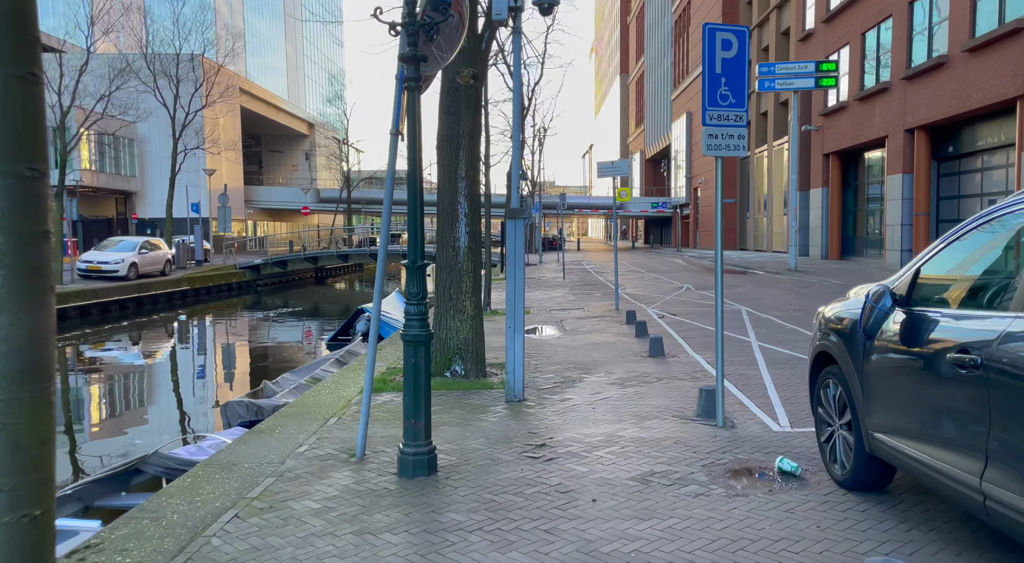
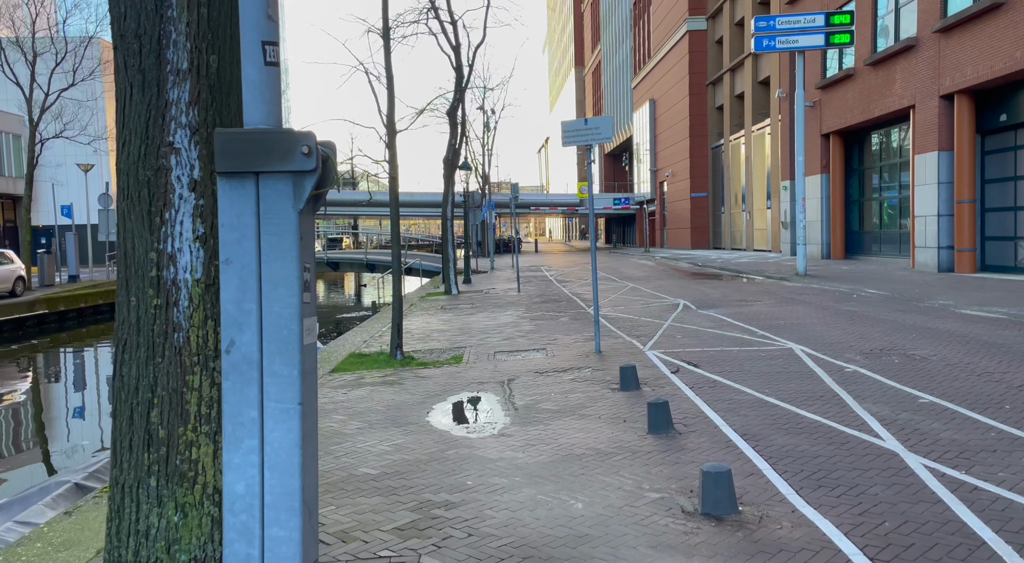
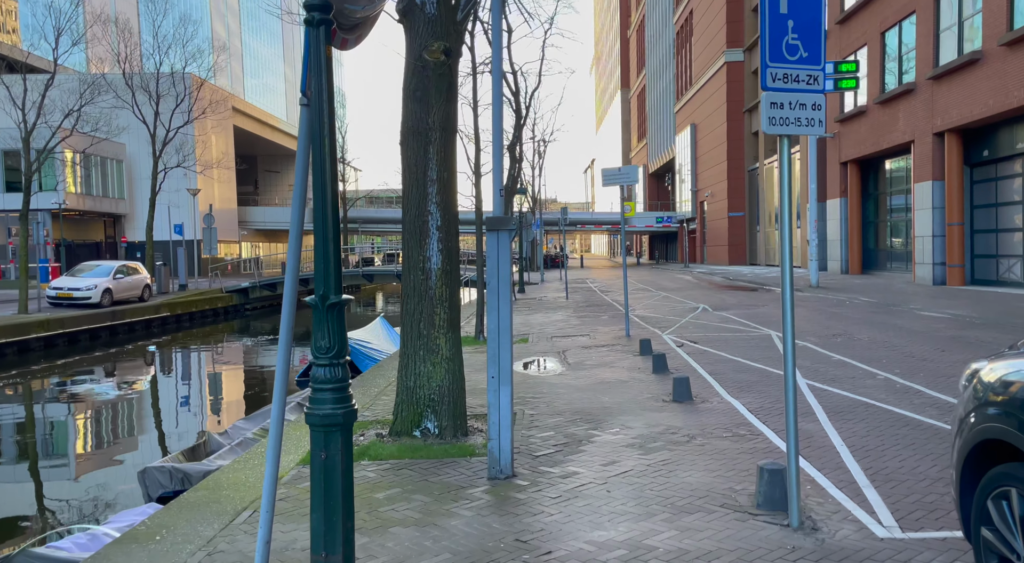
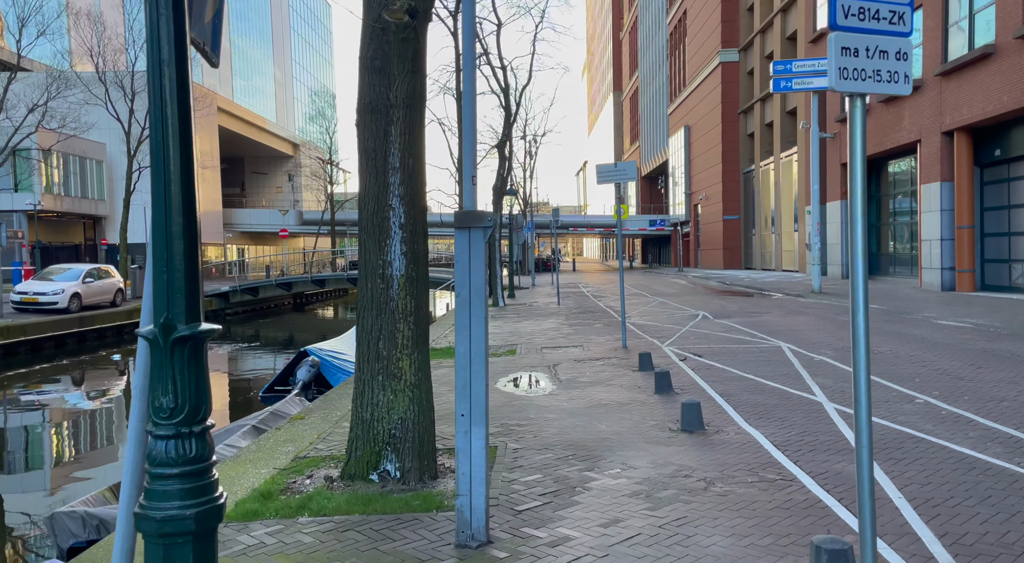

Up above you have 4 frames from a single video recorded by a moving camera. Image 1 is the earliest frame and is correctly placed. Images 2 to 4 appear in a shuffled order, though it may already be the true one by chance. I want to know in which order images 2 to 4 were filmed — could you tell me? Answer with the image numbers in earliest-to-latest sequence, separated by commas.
3, 4, 2
